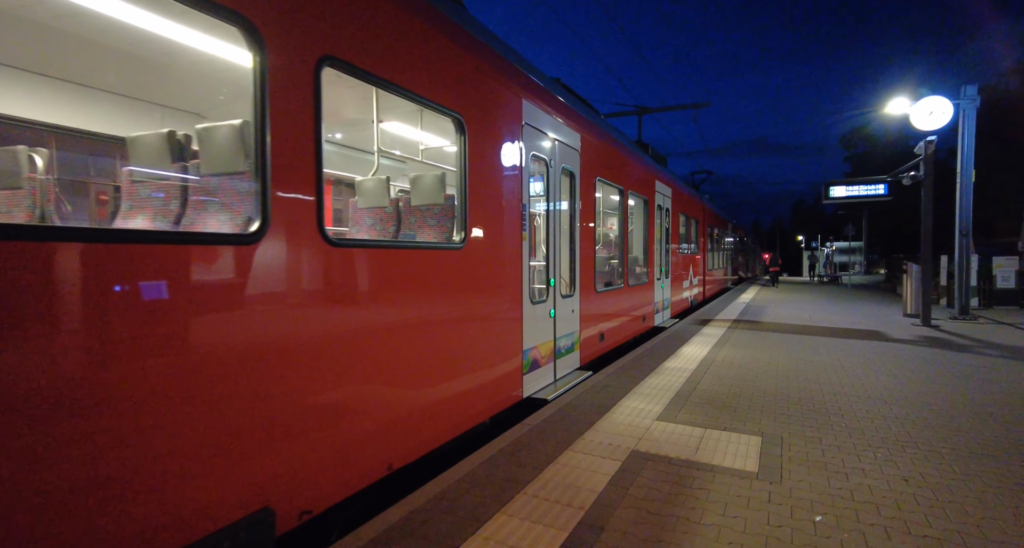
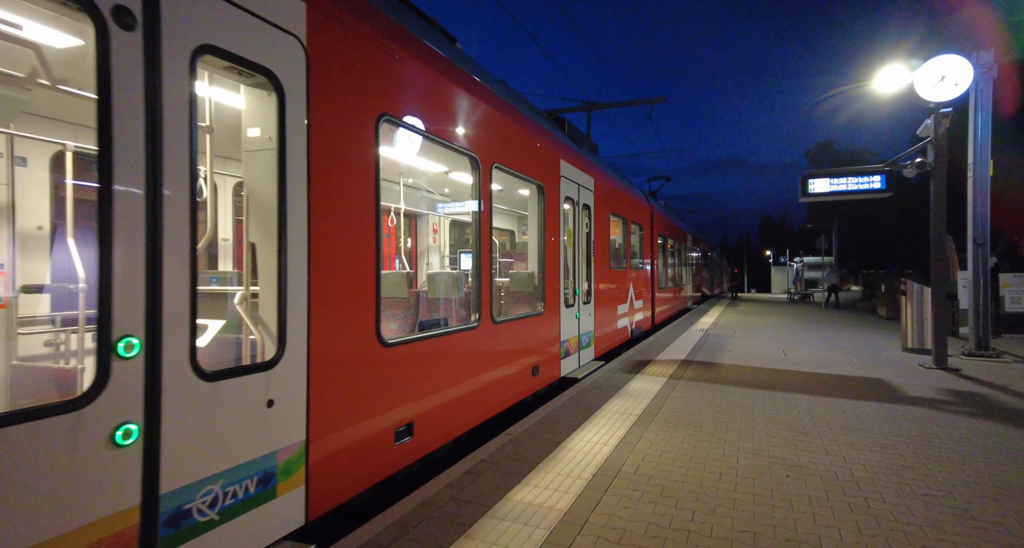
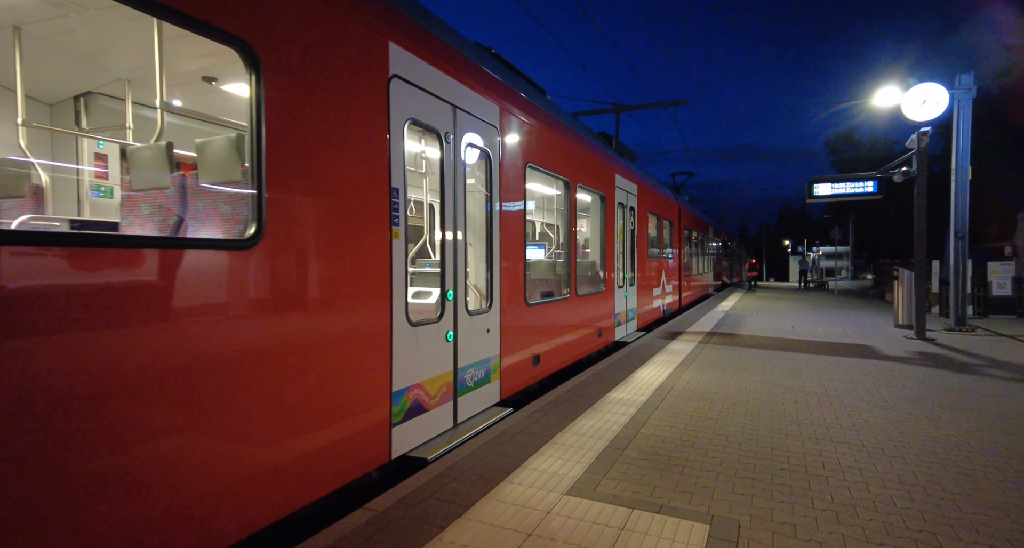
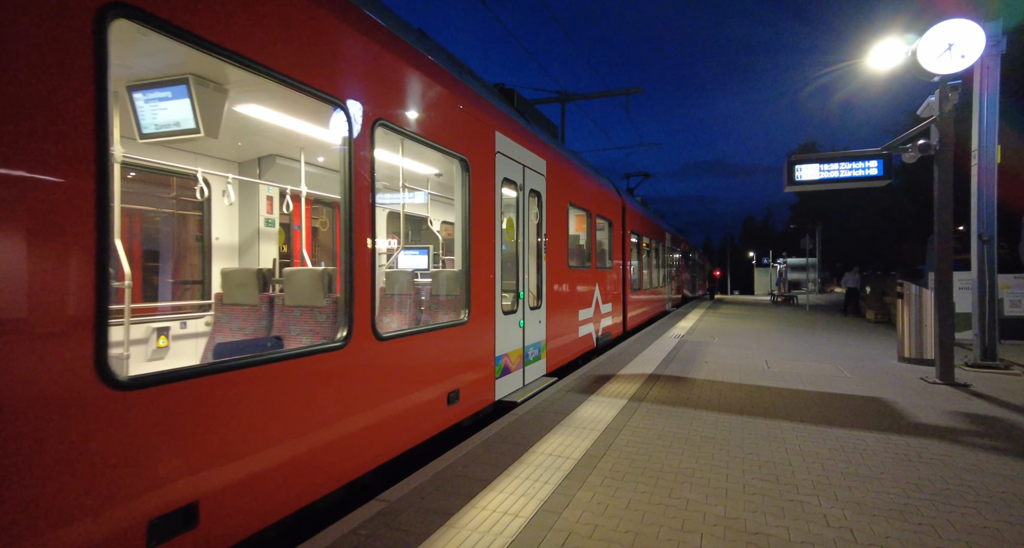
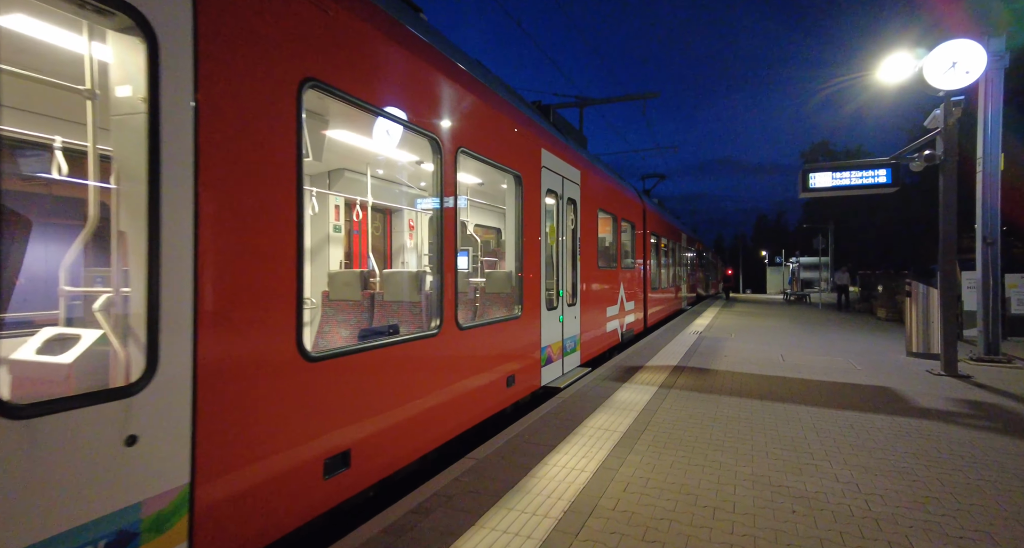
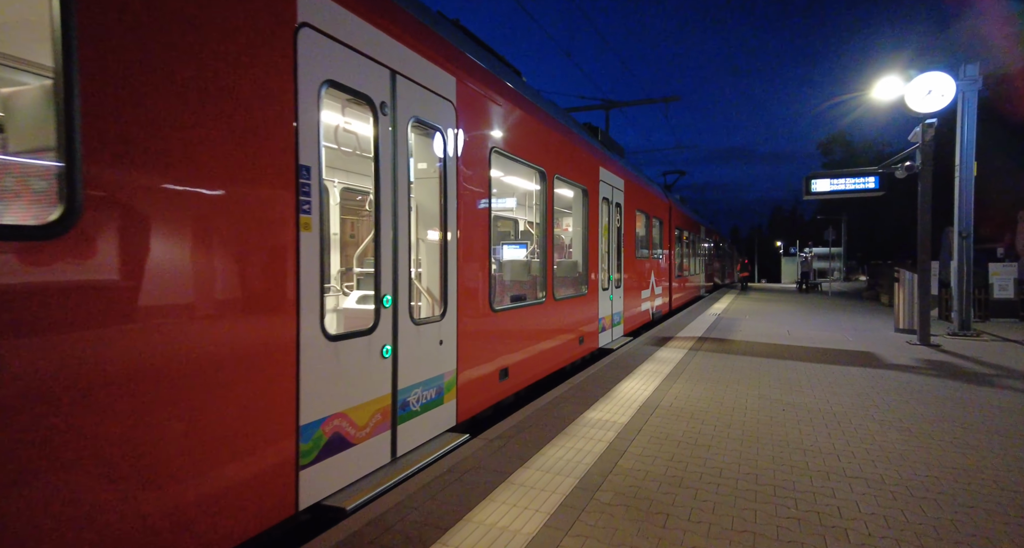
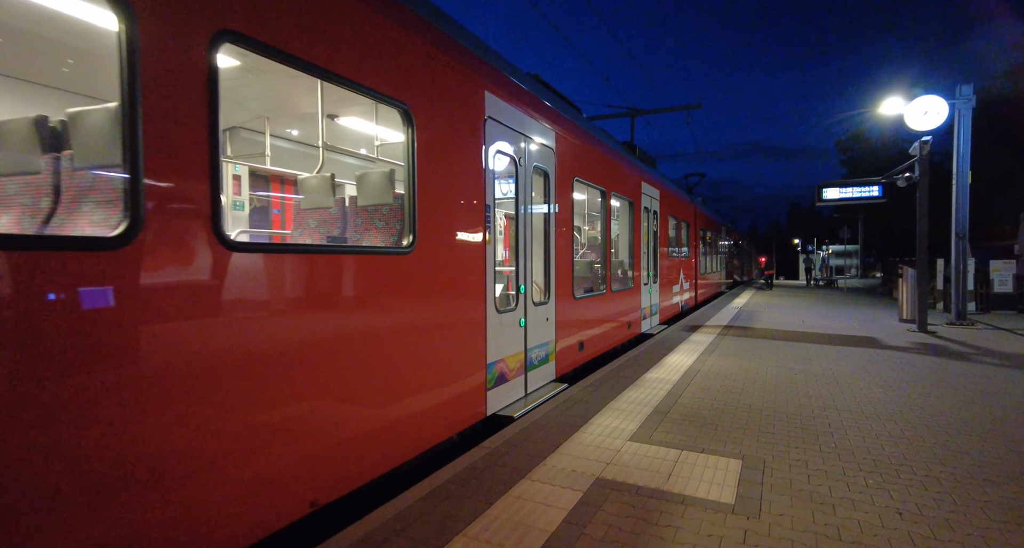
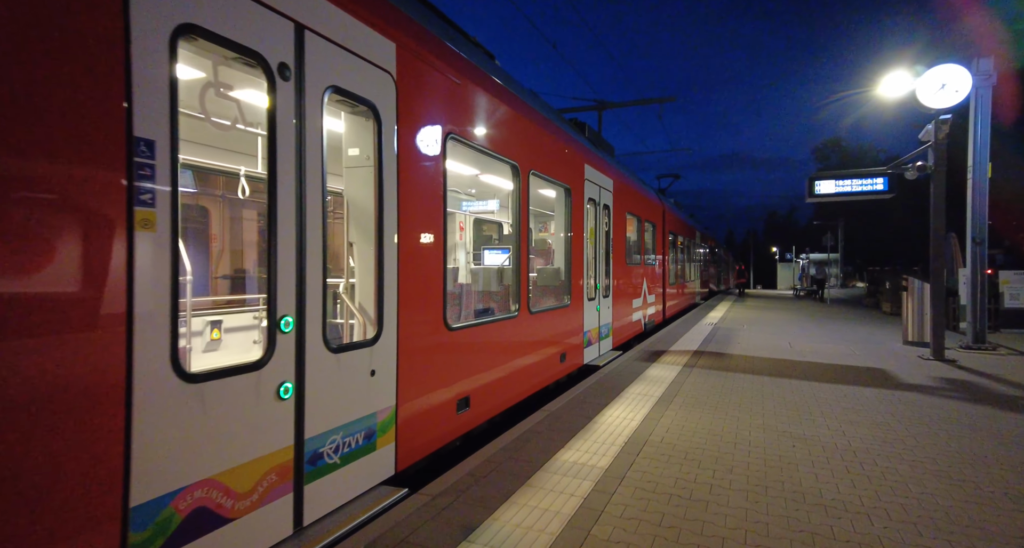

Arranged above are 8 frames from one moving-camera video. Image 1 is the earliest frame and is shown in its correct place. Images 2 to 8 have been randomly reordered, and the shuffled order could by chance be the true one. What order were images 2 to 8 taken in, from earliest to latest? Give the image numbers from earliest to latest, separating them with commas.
7, 3, 6, 8, 2, 5, 4
